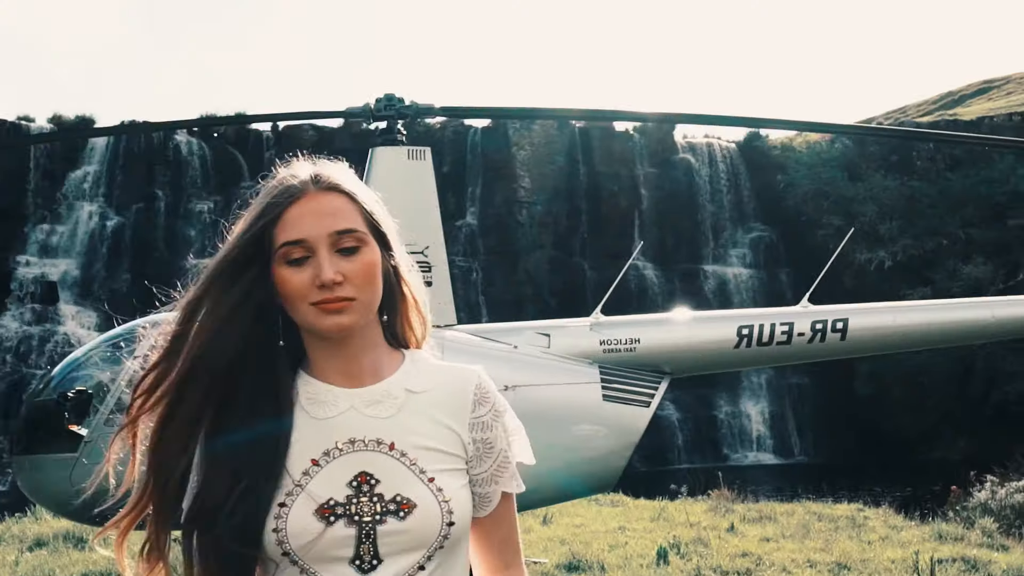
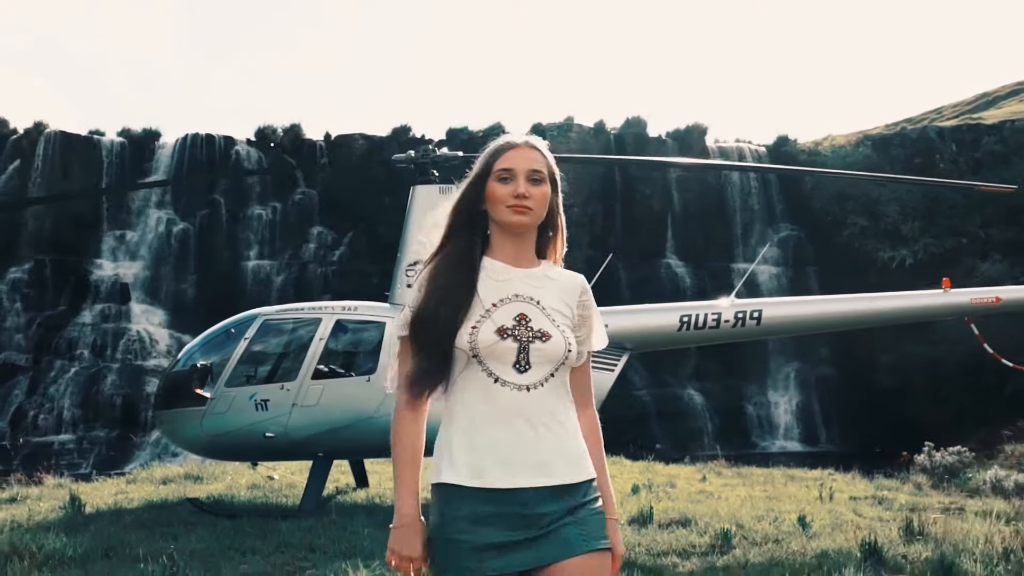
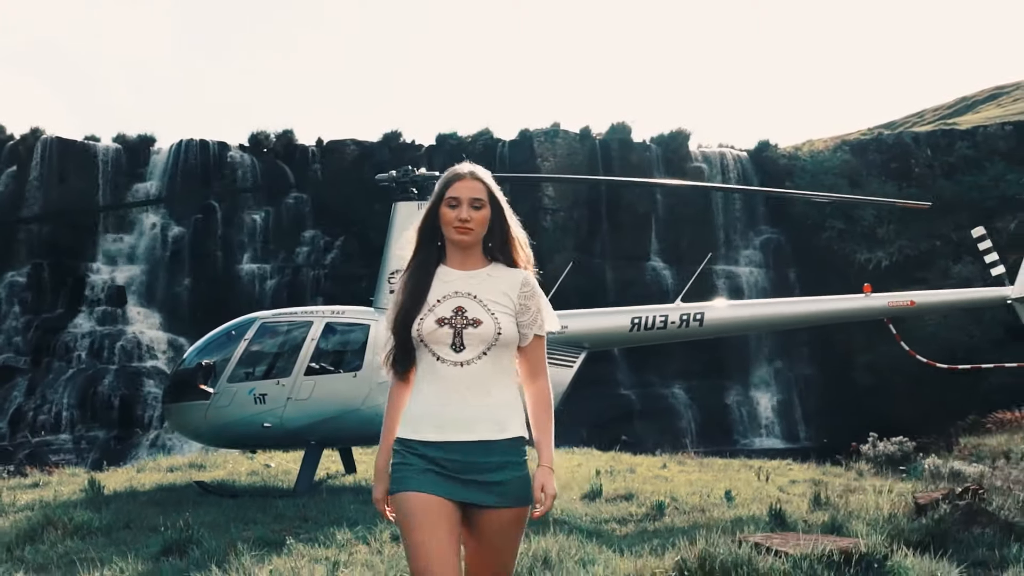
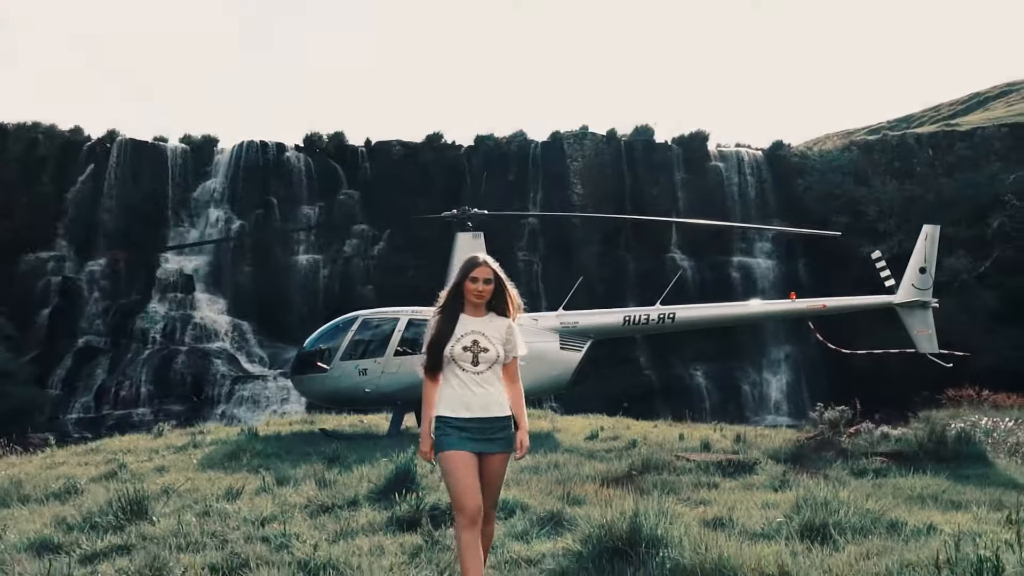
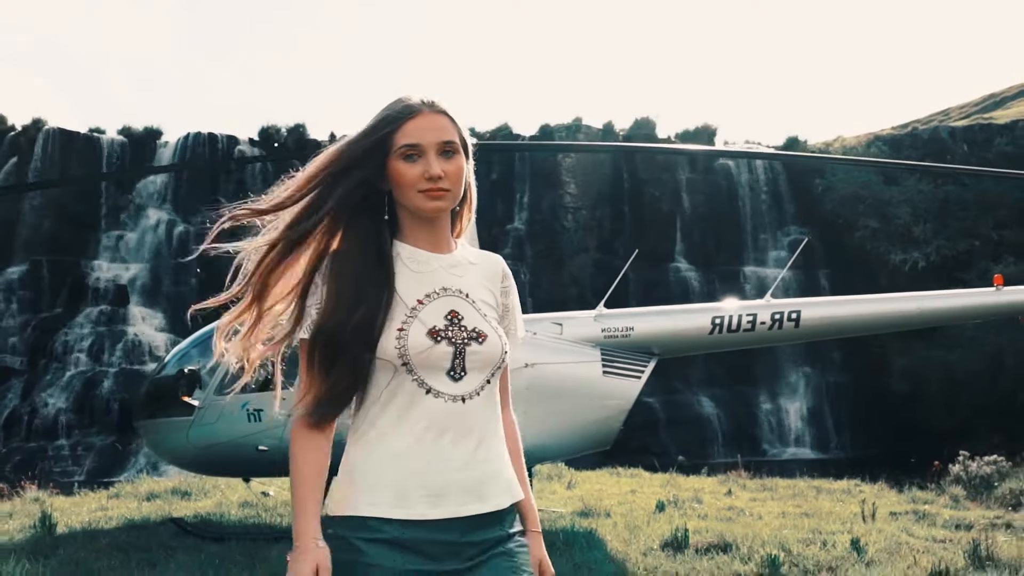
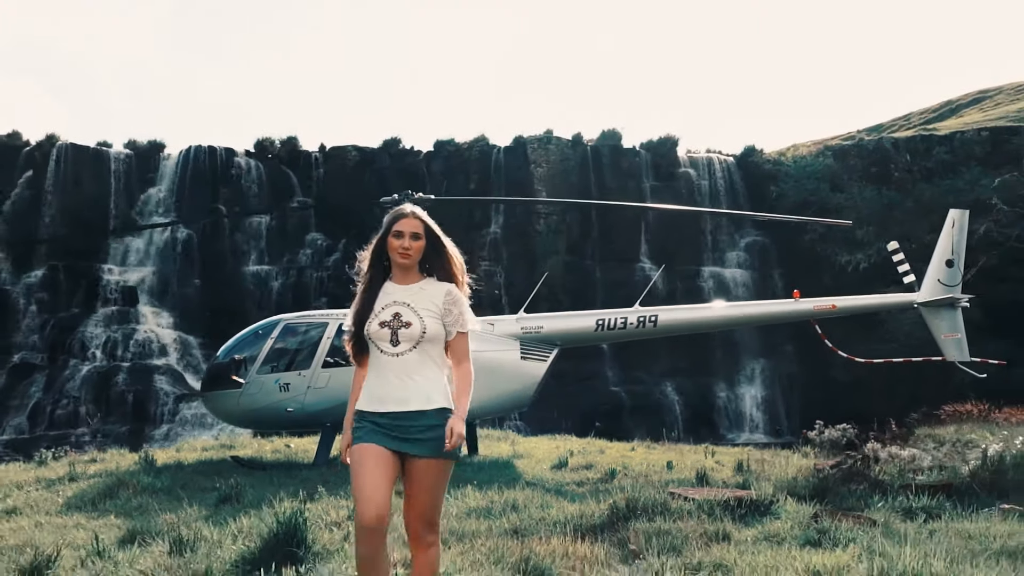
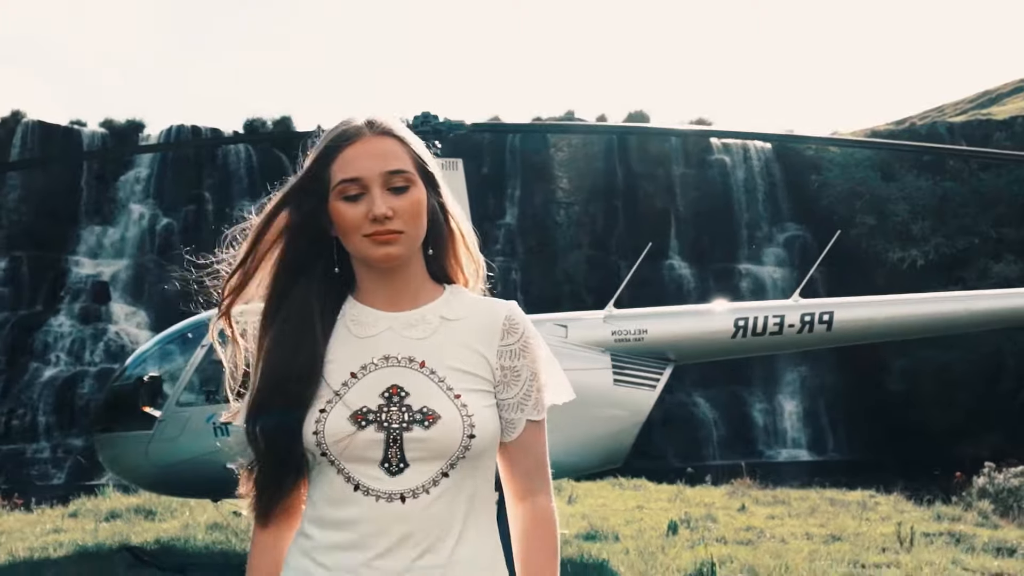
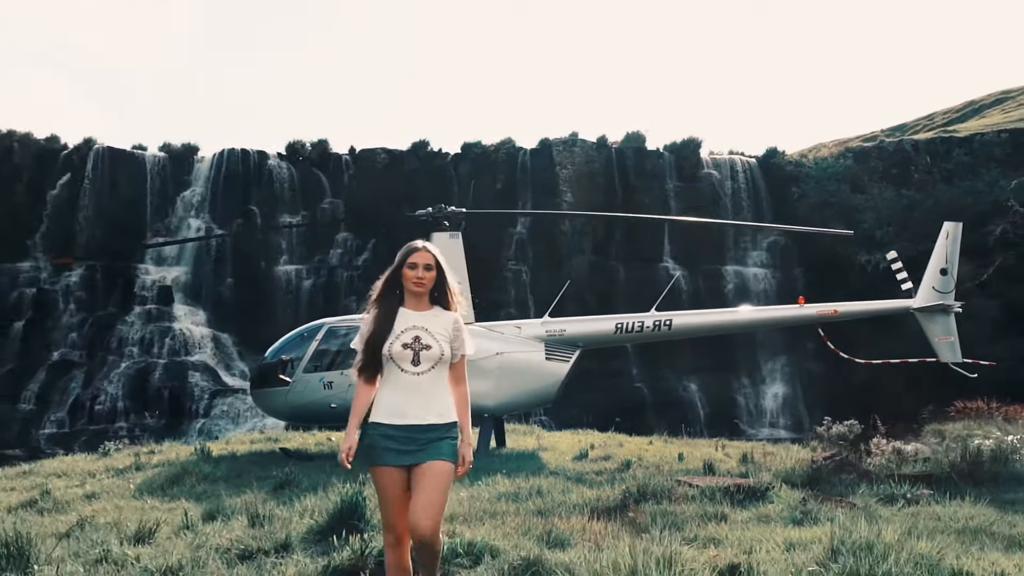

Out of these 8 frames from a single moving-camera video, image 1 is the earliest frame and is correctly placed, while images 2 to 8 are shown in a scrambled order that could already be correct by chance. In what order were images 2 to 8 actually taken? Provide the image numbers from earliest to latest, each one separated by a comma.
7, 5, 2, 3, 6, 8, 4
